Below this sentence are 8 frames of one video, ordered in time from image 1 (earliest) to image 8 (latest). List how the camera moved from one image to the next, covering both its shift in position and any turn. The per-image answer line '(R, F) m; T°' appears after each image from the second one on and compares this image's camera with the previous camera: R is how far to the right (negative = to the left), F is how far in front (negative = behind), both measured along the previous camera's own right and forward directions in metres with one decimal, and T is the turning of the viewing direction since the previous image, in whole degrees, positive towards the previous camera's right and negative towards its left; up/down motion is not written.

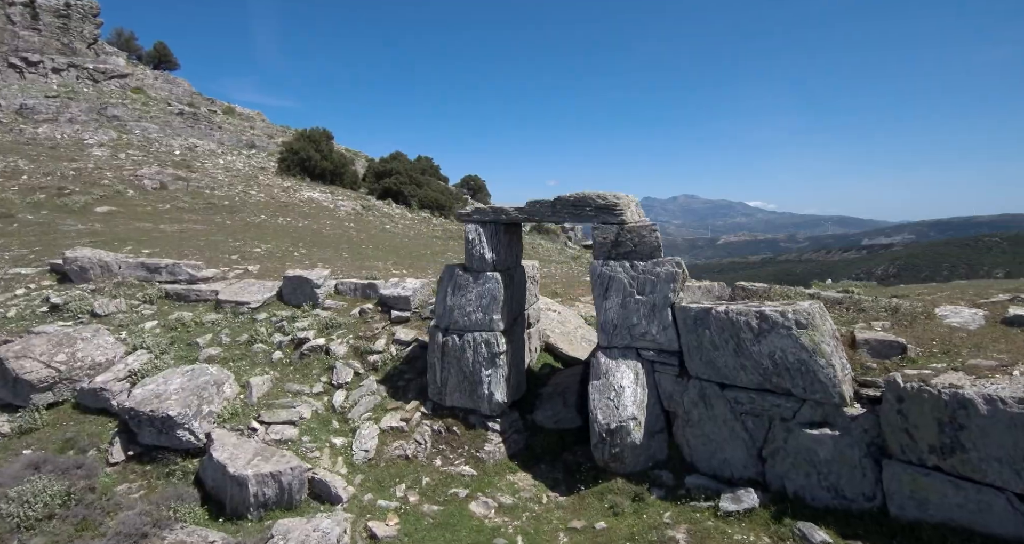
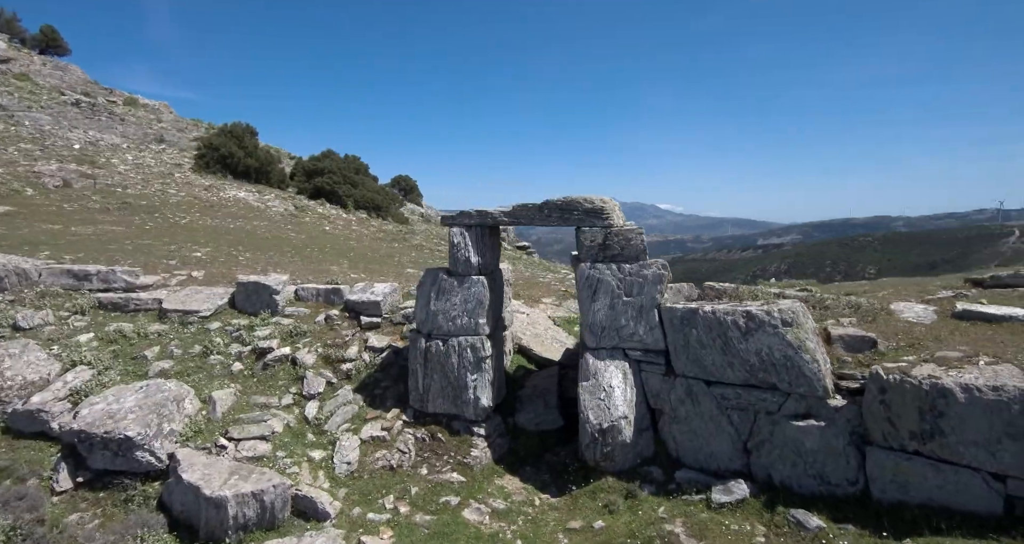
(-0.8, +0.1) m; +7°
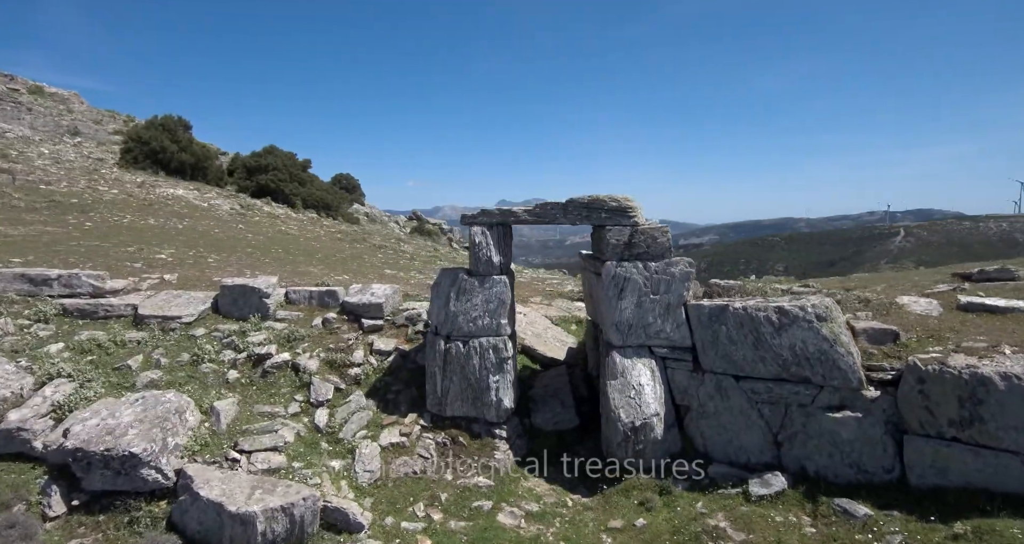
(-1.2, +0.2) m; +5°
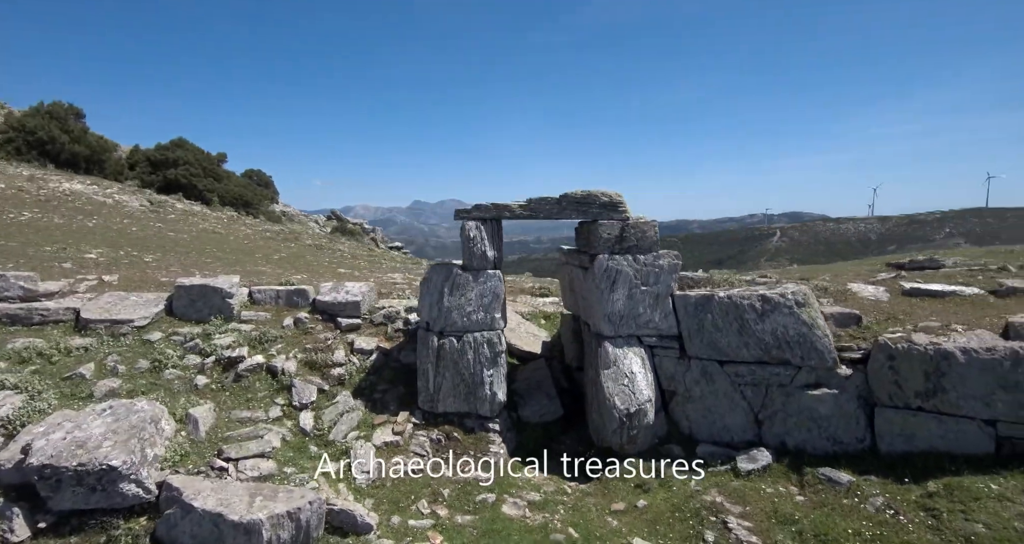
(-1.0, 0.0) m; +7°
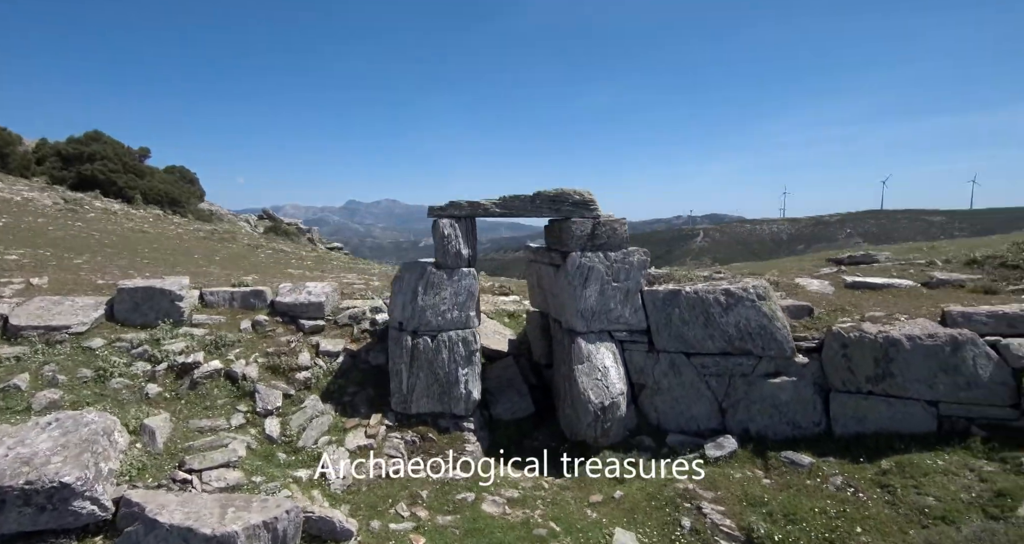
(-0.5, 0.0) m; +6°
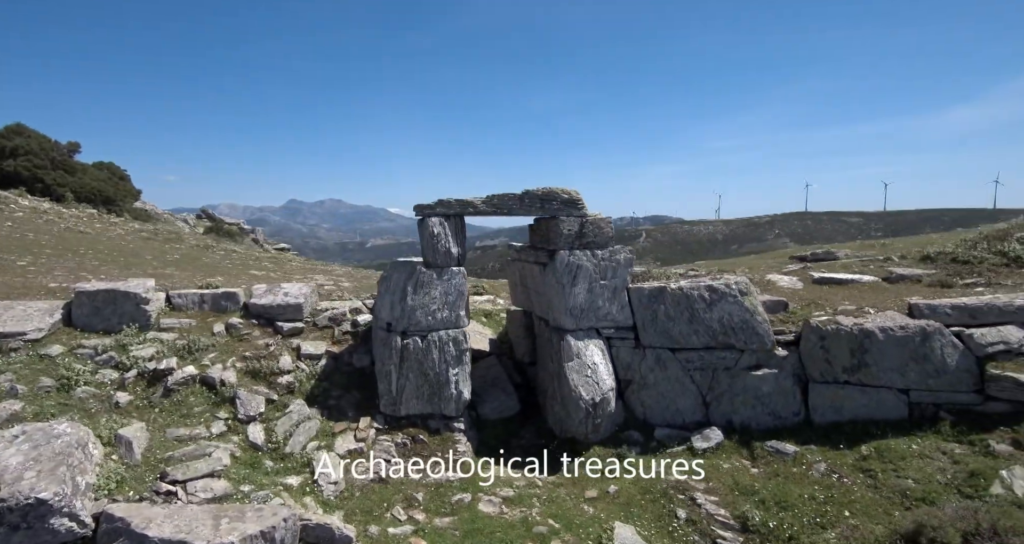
(-0.5, 0.0) m; +5°
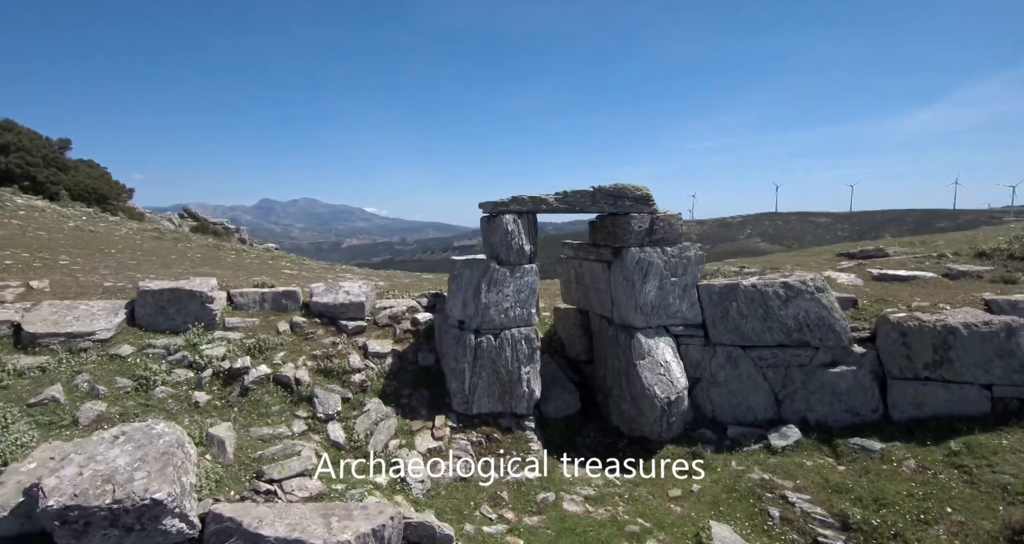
(-1.3, 0.0) m; 0°
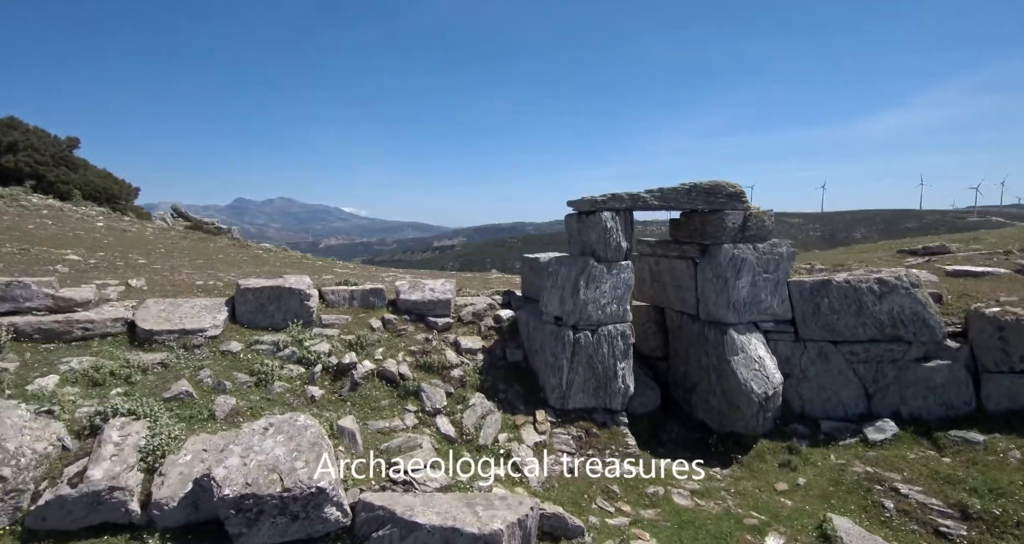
(-1.6, -0.2) m; -1°
